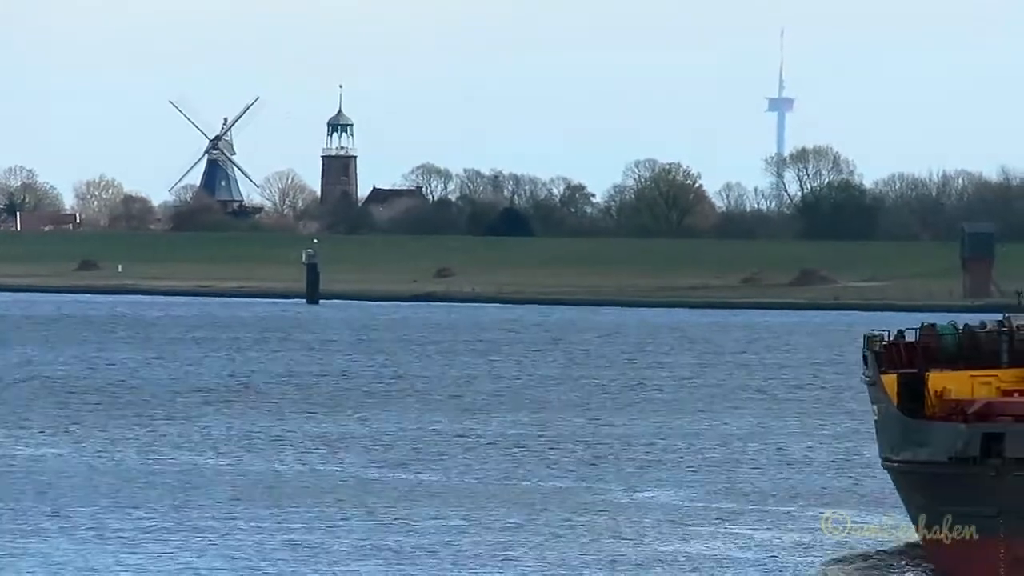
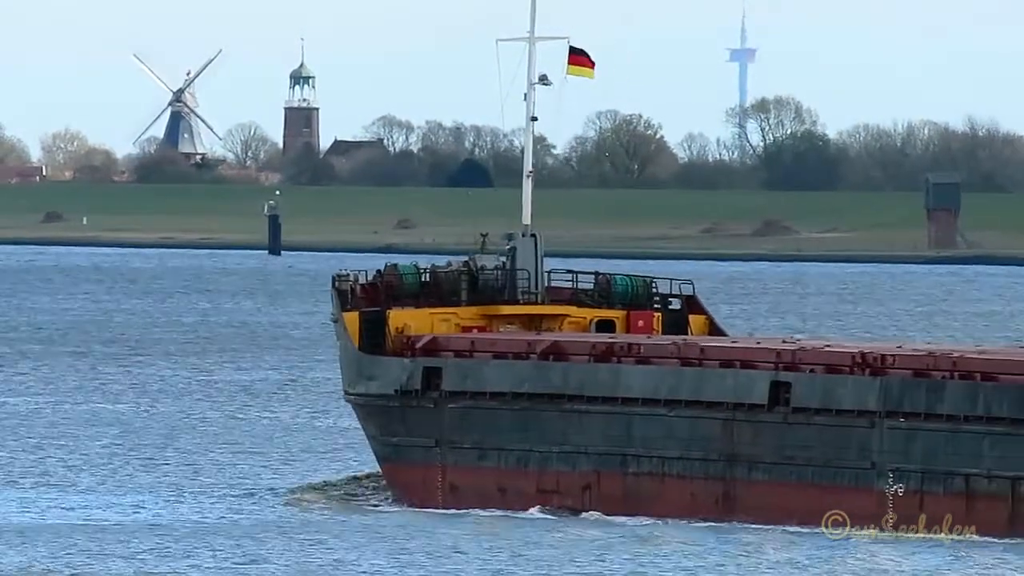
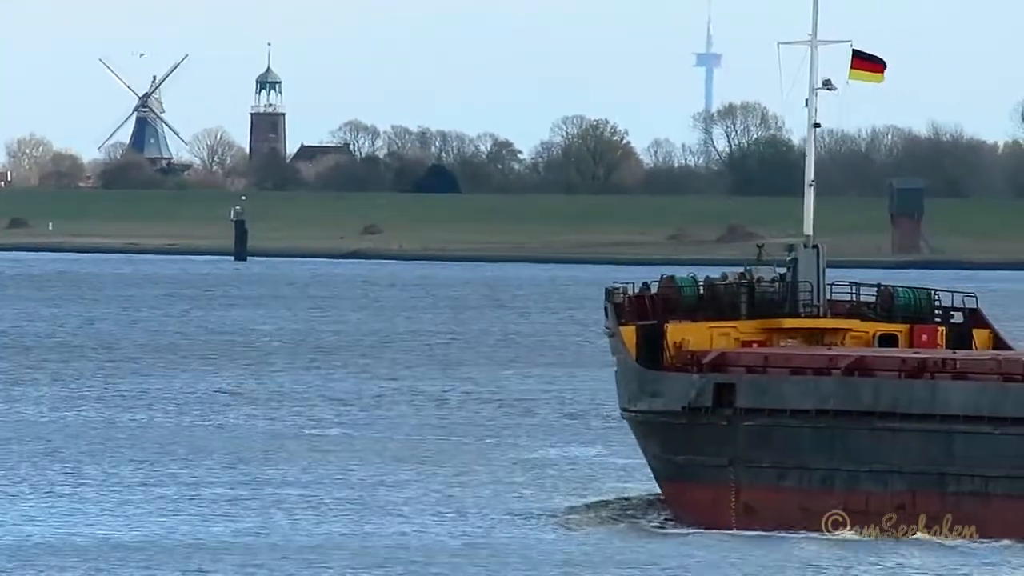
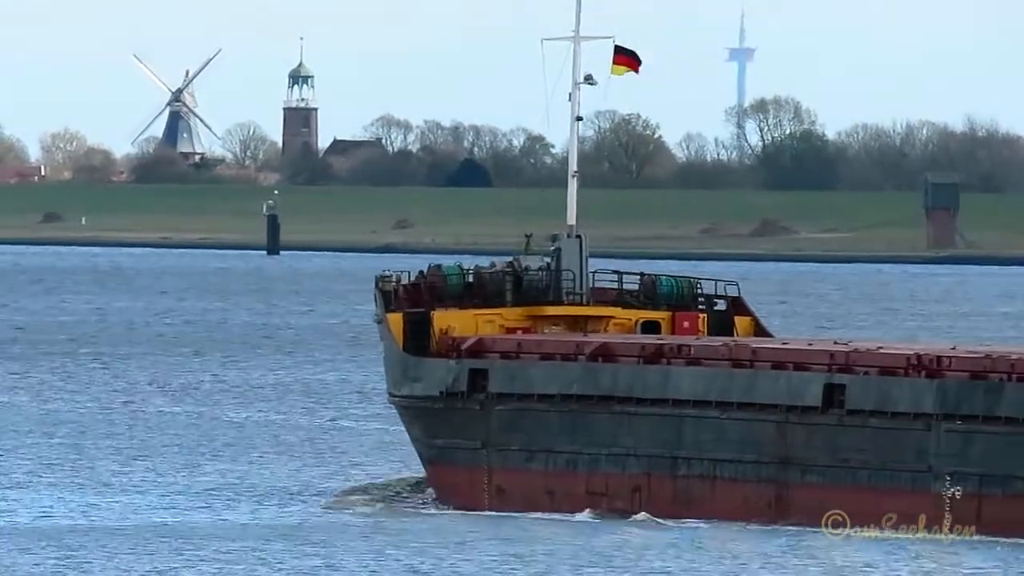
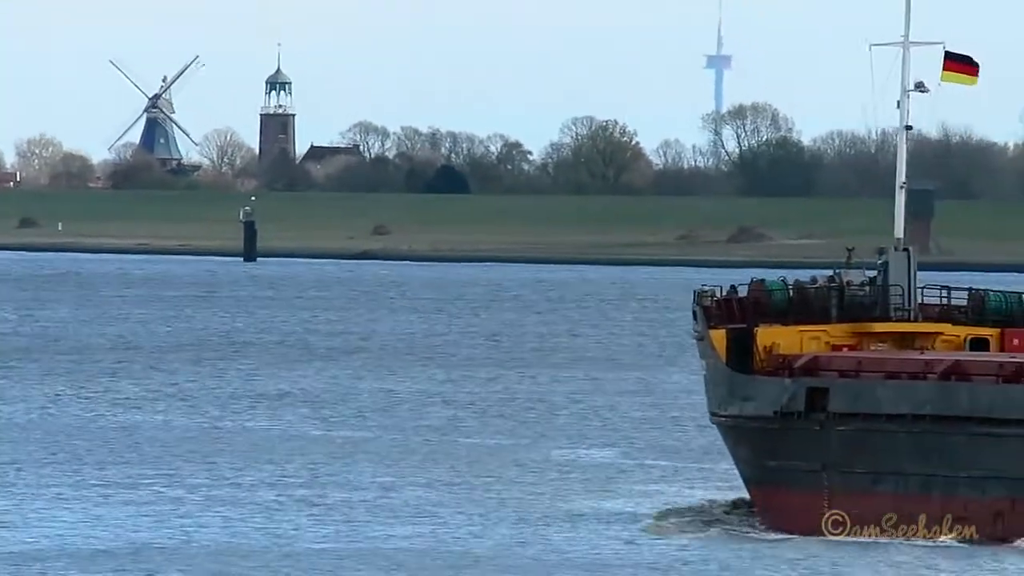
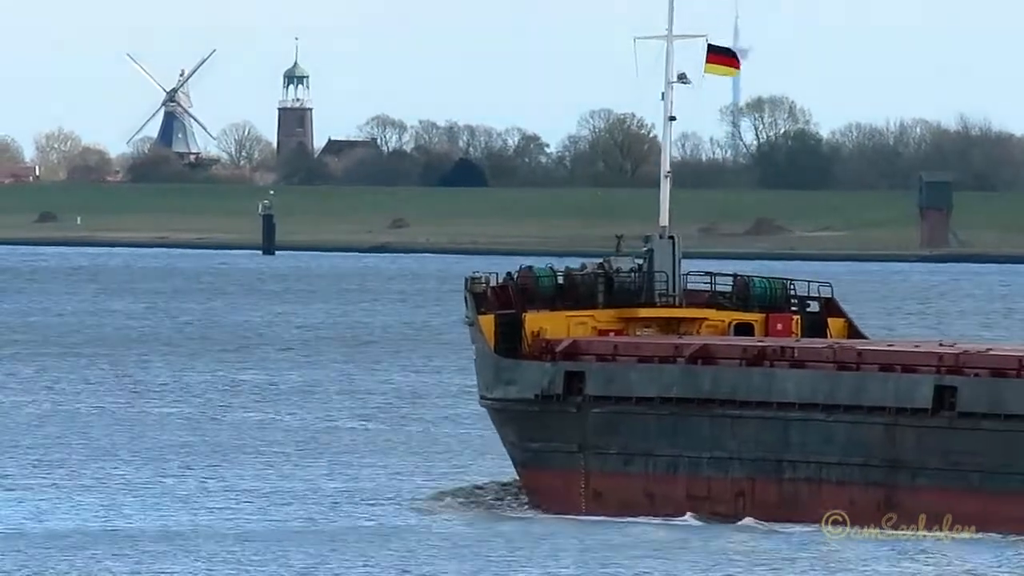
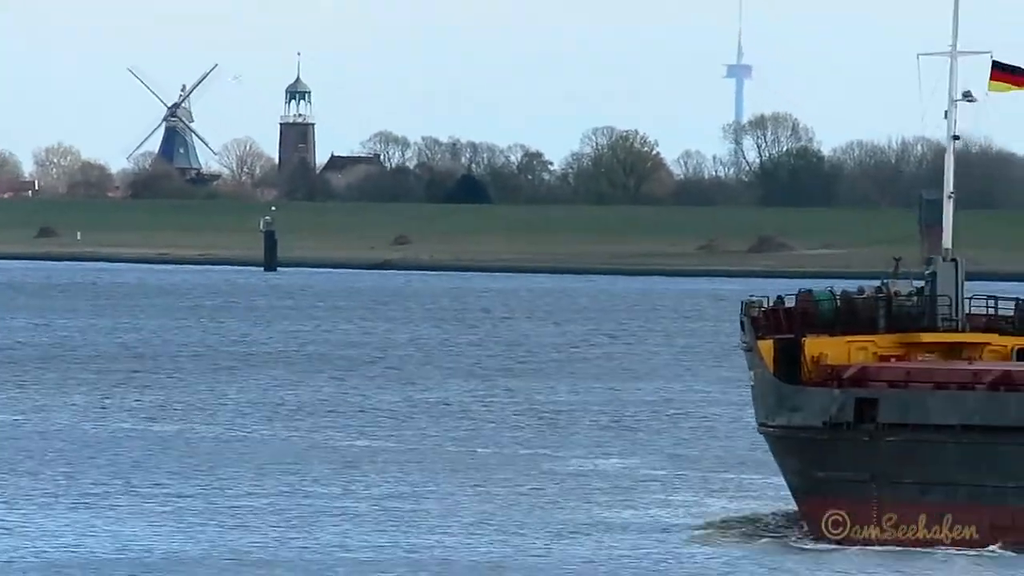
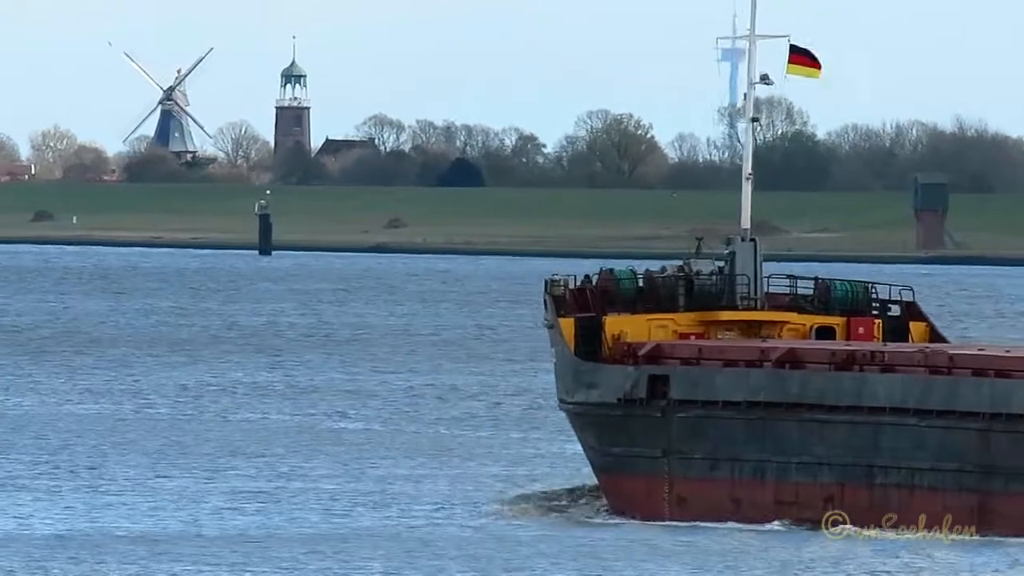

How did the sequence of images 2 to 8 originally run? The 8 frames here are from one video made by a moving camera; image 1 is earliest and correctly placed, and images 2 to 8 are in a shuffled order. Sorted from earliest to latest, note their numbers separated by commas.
7, 5, 3, 8, 6, 4, 2
